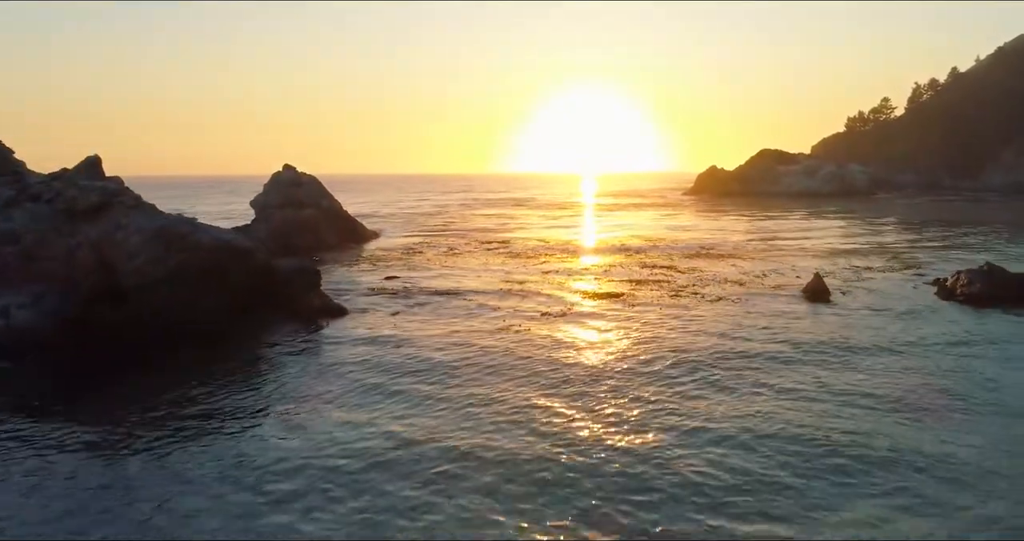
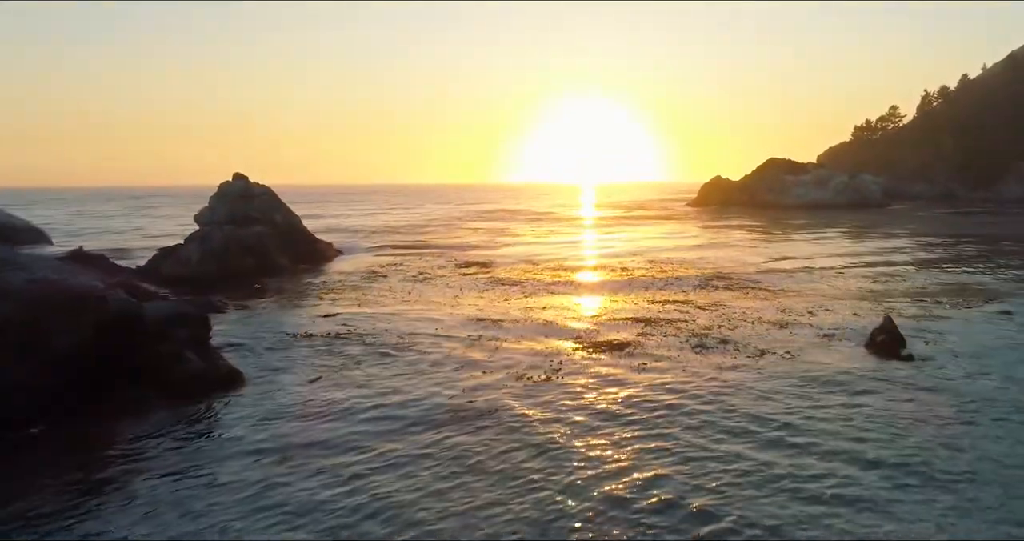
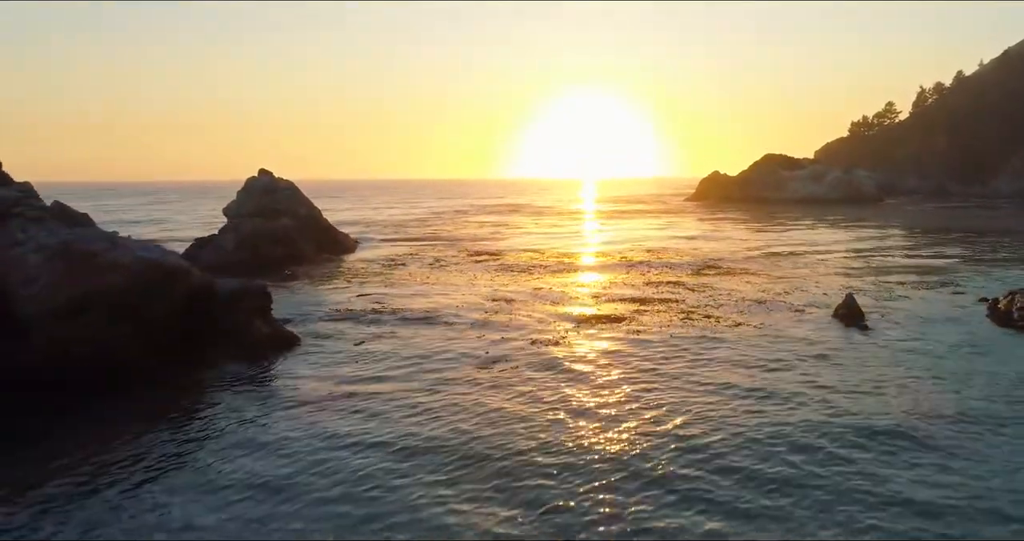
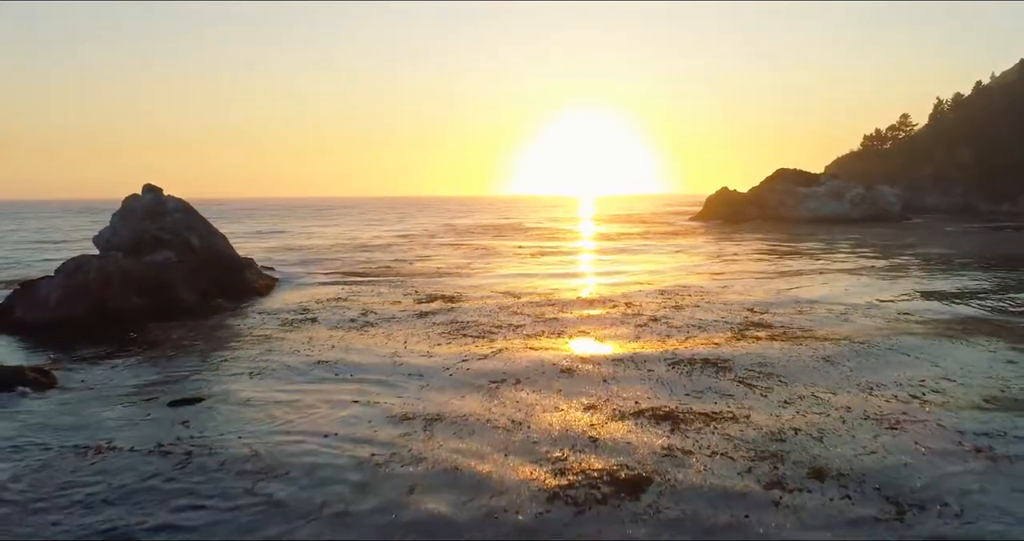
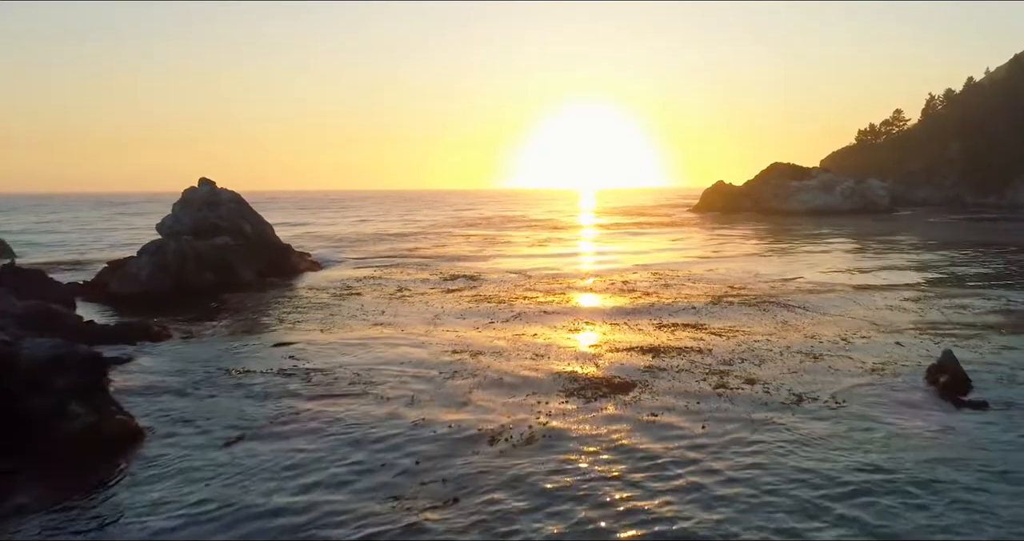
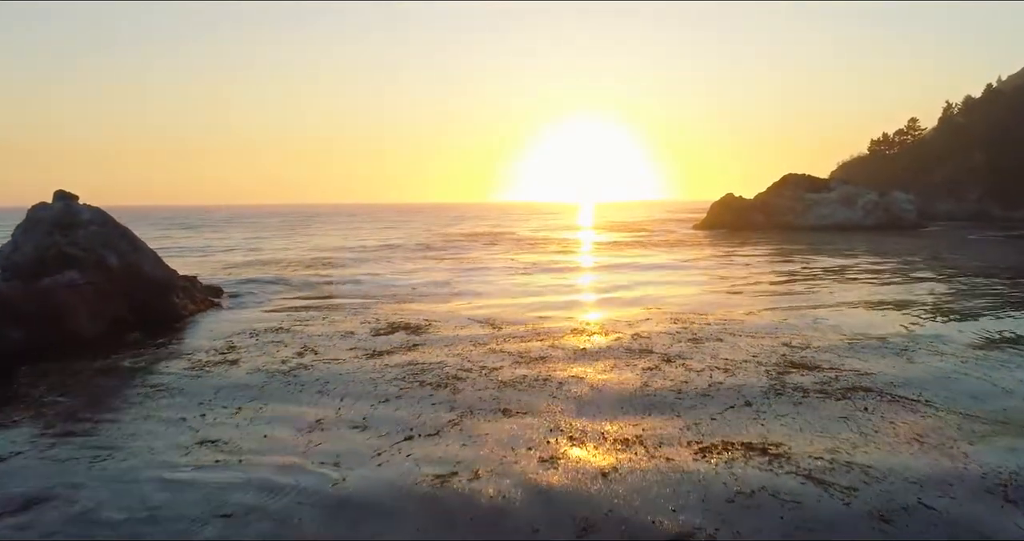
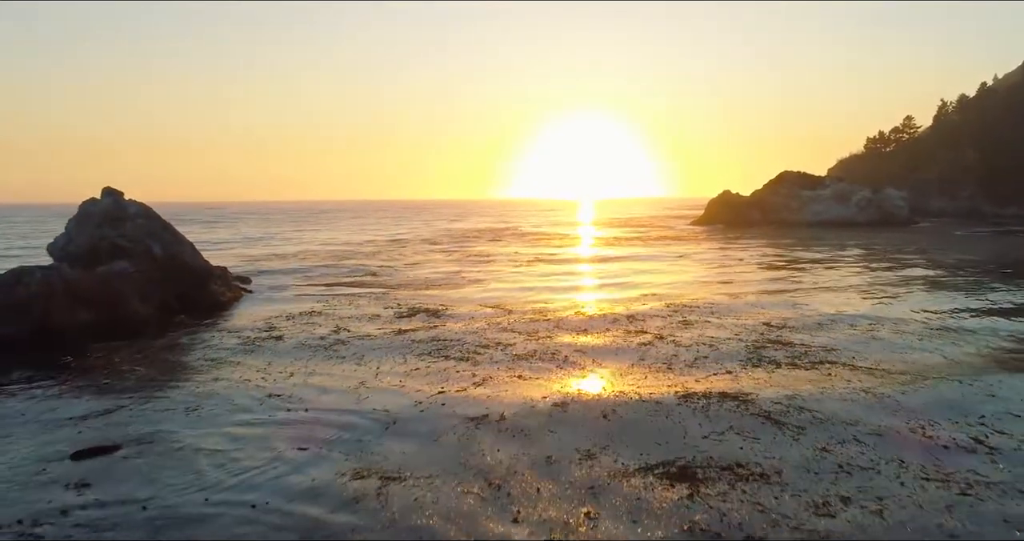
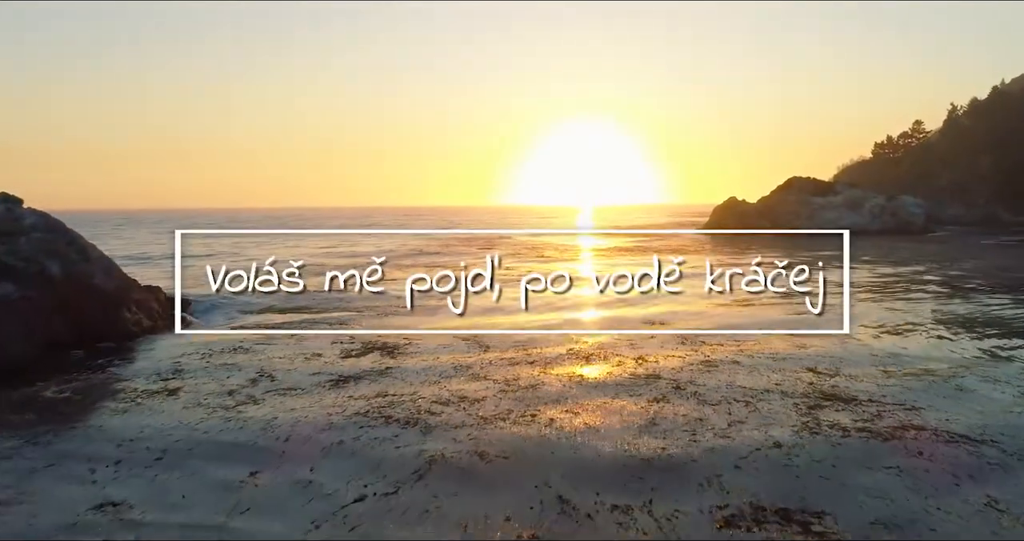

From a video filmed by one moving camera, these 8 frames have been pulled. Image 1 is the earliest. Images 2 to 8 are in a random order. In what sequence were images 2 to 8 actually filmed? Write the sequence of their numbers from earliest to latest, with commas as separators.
3, 2, 5, 4, 7, 6, 8
